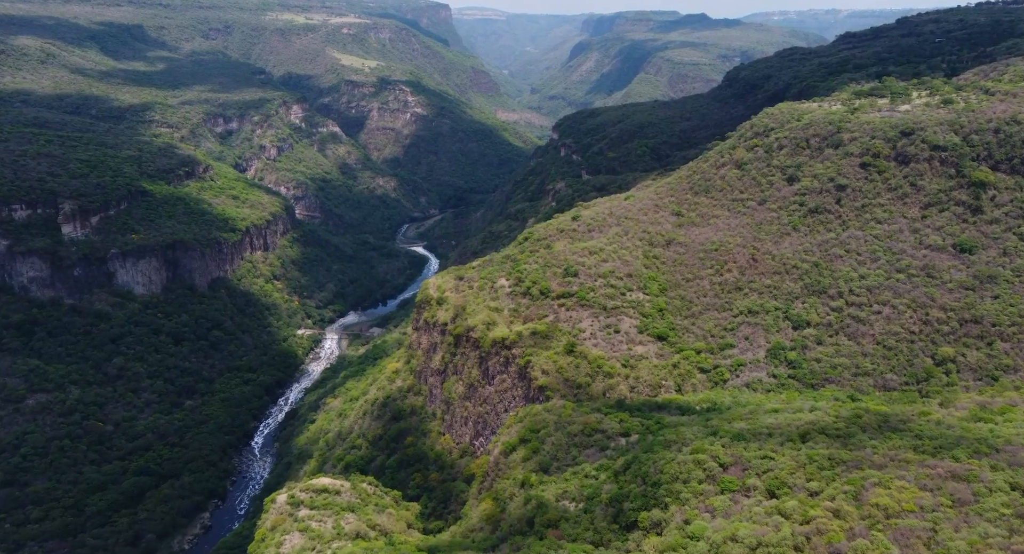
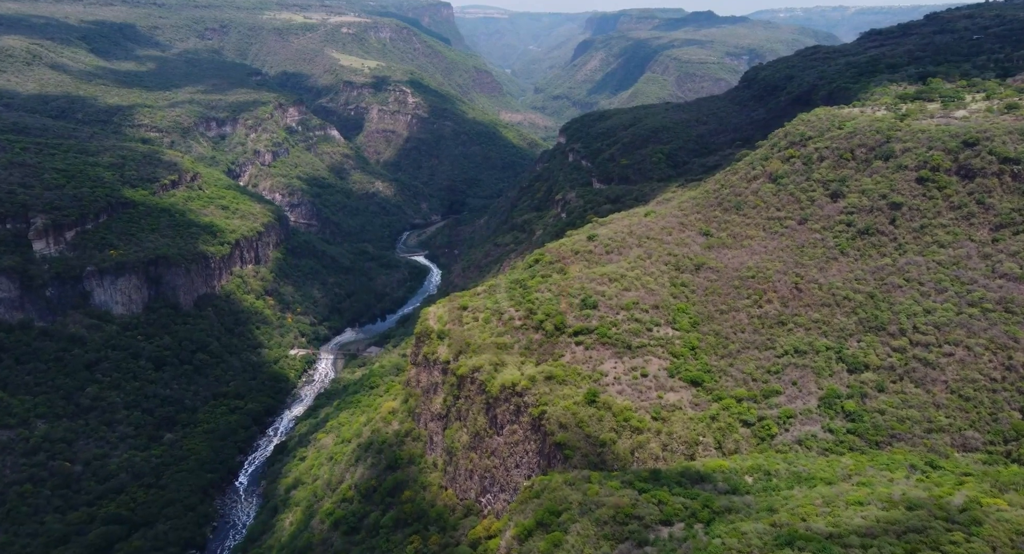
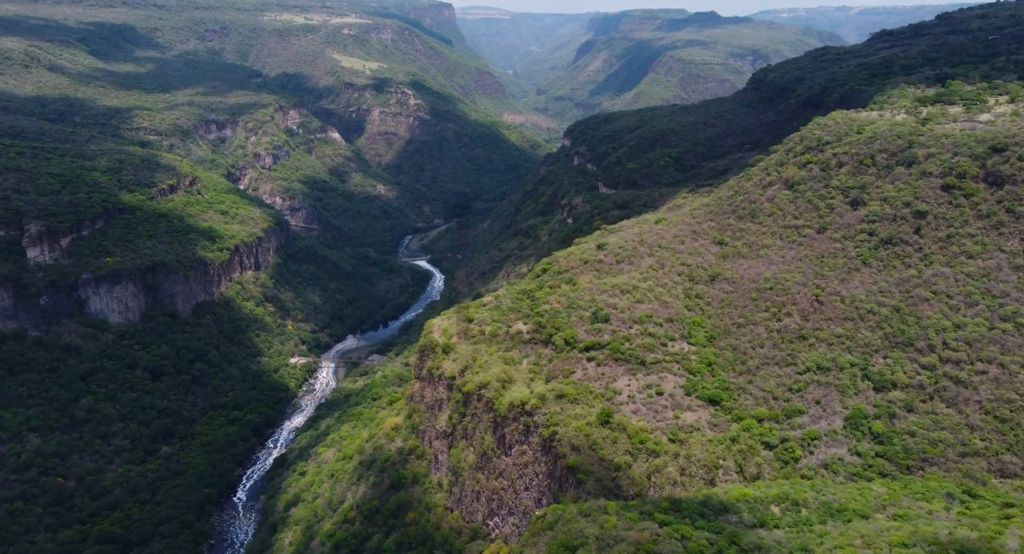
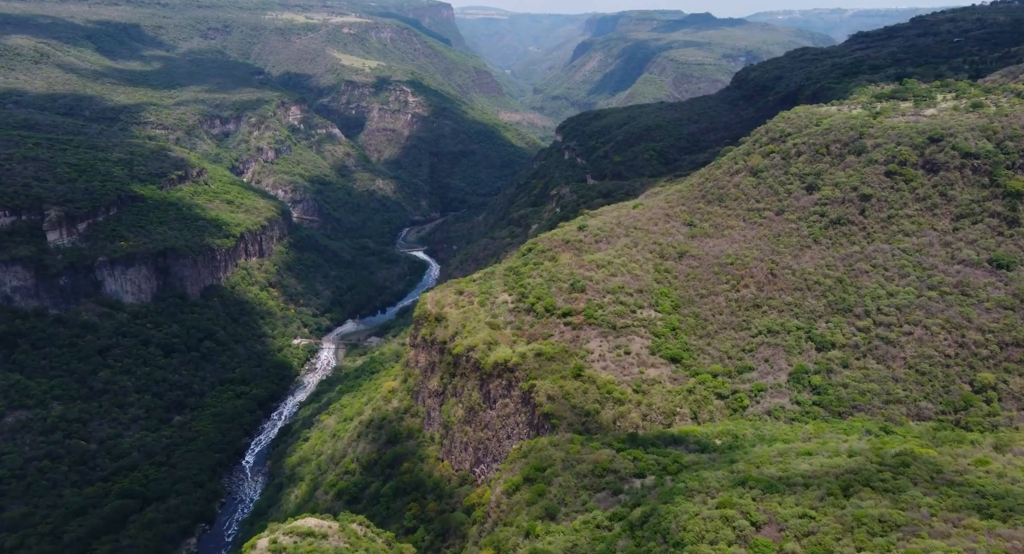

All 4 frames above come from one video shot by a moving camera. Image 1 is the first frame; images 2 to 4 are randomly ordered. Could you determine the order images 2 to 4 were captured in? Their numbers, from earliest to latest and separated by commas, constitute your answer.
4, 2, 3
